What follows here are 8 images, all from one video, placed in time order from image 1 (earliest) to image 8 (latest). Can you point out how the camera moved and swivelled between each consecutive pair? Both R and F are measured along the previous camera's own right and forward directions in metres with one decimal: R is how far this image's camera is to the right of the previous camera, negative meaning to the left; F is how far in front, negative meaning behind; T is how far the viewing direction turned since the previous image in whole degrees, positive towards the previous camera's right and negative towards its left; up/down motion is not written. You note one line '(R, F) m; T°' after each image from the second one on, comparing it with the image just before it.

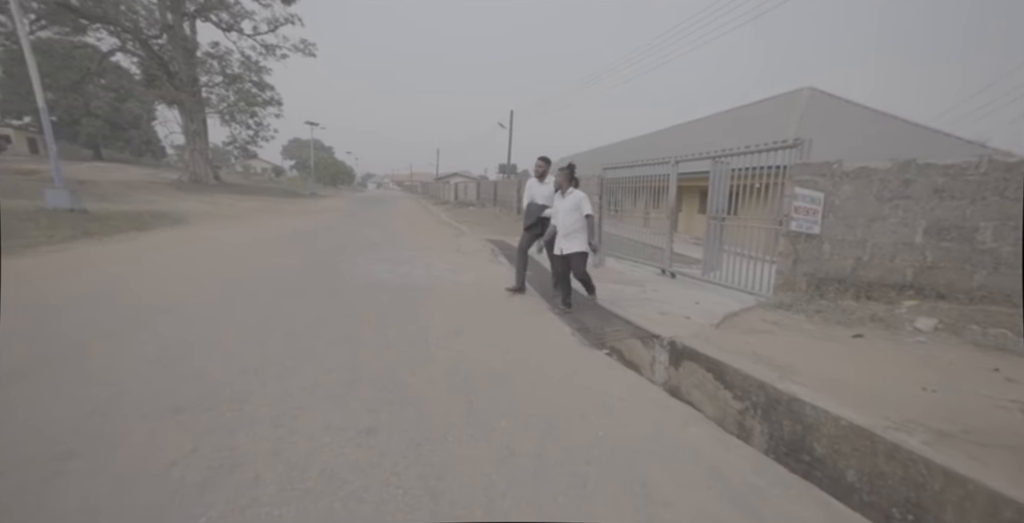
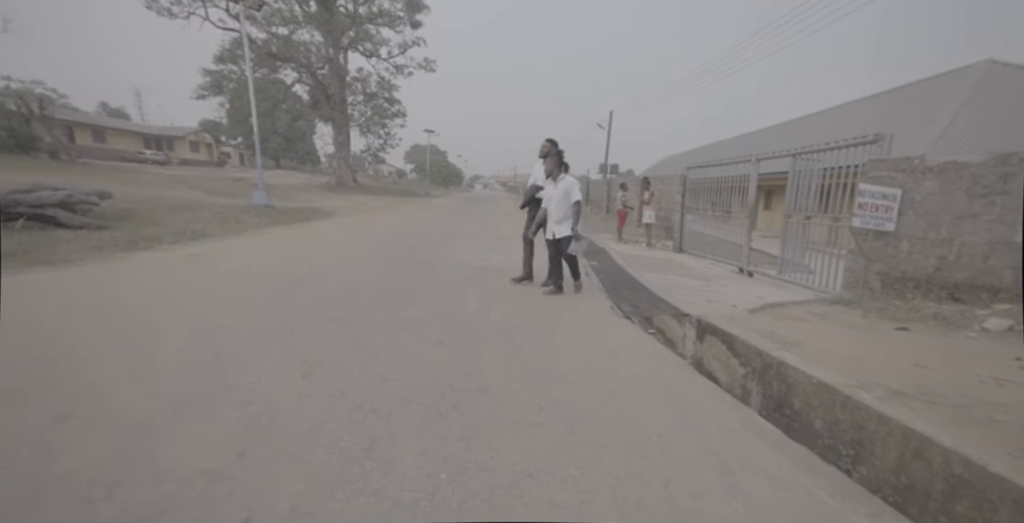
(+0.5, -0.8) m; -13°
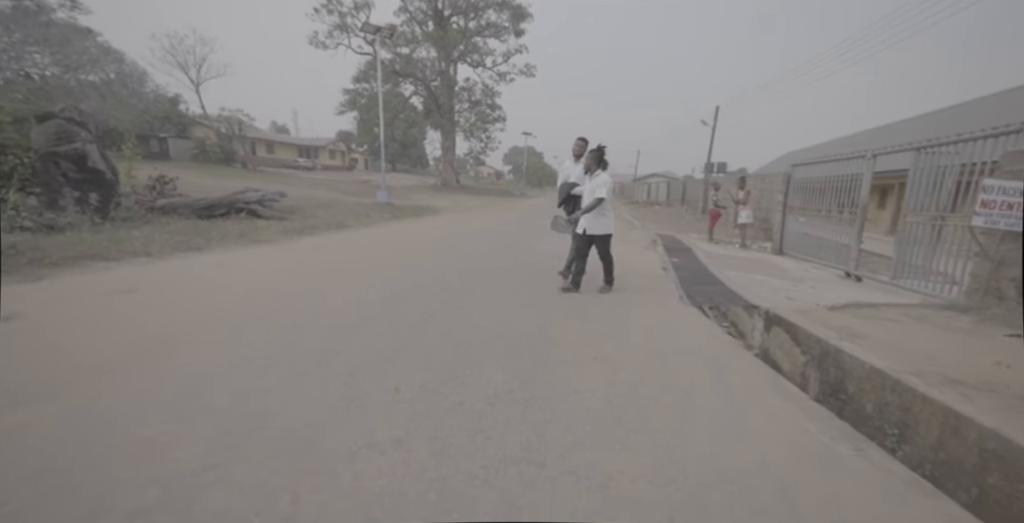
(+0.2, -0.6) m; -12°
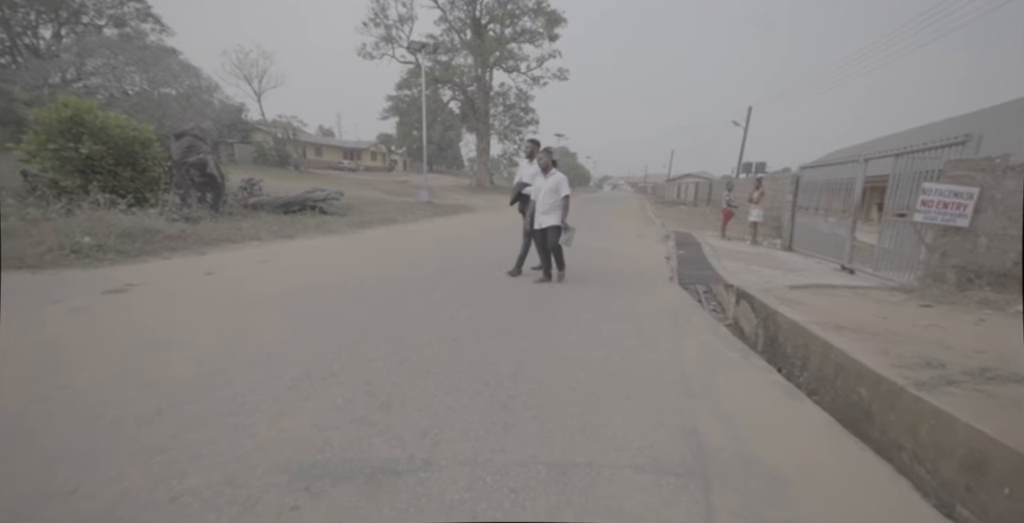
(+0.1, -1.2) m; -4°
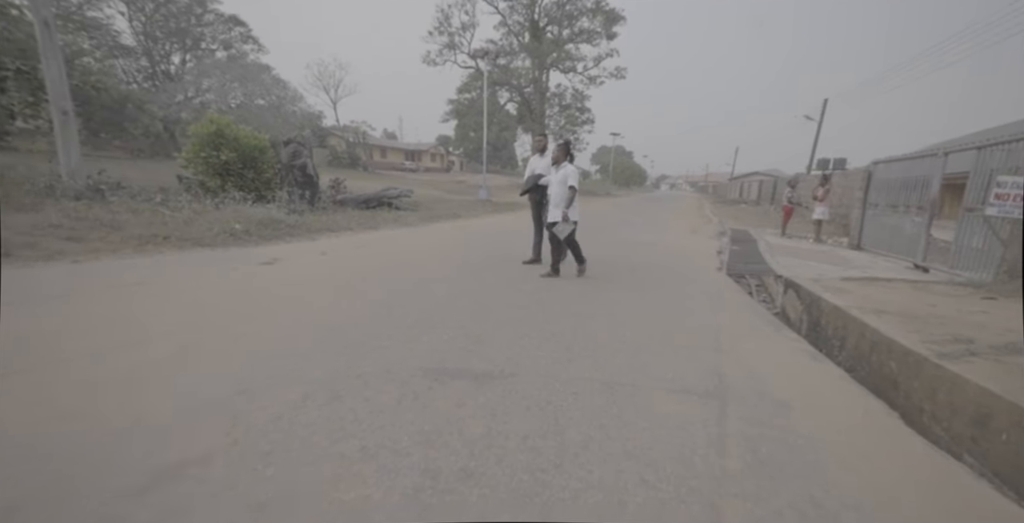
(-0.1, -0.6) m; -7°
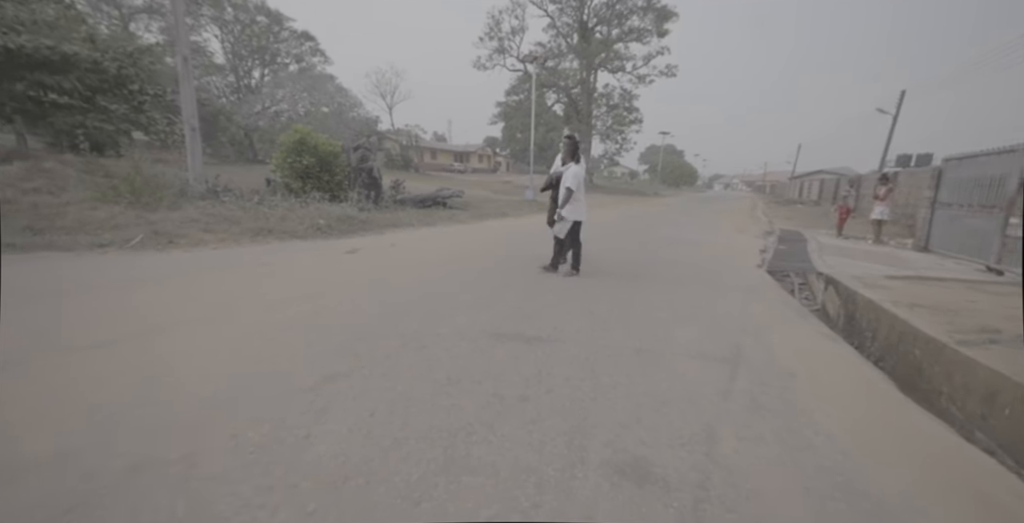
(0.0, -0.5) m; -6°
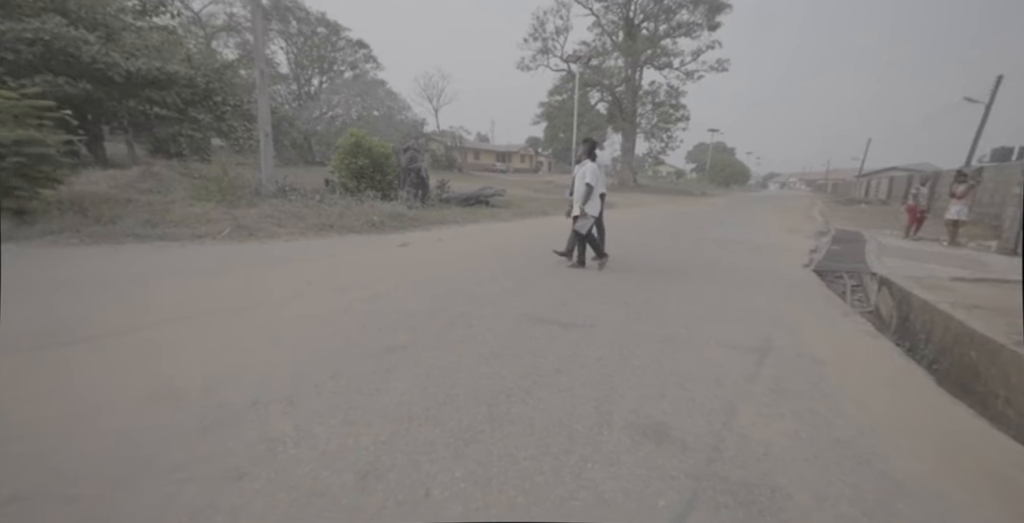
(0.0, -0.2) m; -5°
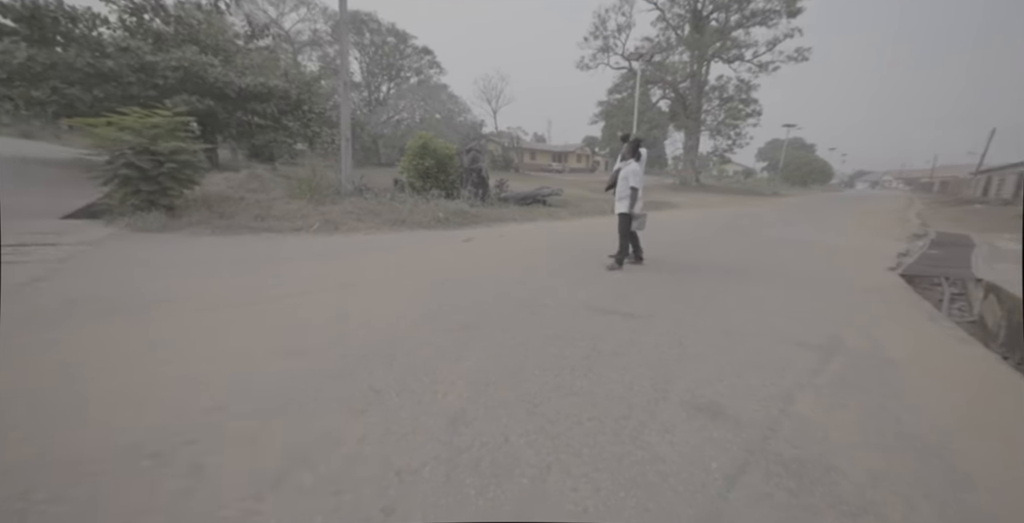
(0.0, -0.2) m; -7°
